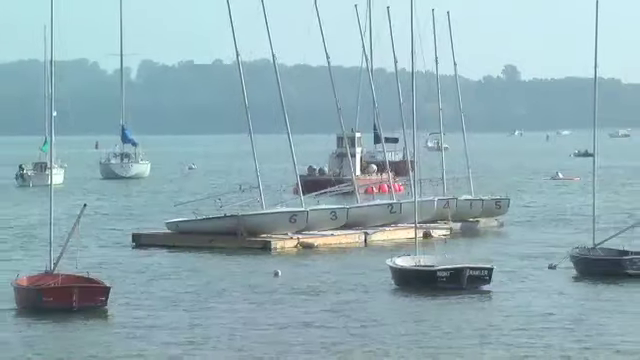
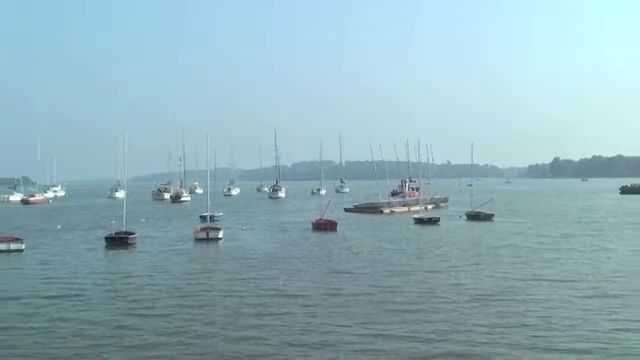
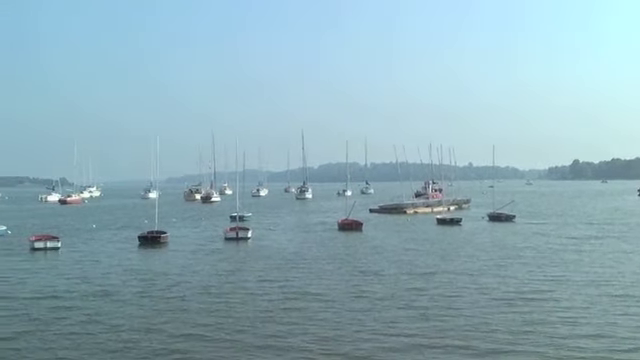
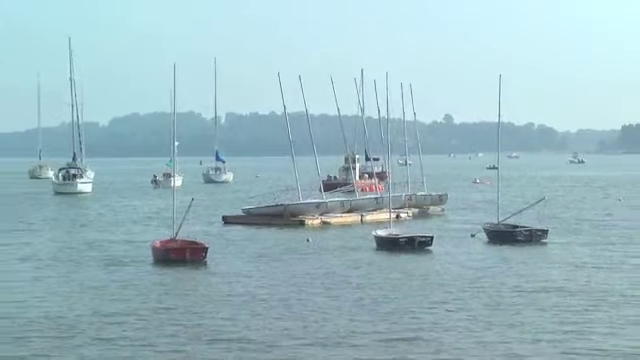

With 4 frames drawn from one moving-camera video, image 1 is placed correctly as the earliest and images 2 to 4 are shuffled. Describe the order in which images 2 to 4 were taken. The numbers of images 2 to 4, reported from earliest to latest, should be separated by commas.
4, 2, 3
